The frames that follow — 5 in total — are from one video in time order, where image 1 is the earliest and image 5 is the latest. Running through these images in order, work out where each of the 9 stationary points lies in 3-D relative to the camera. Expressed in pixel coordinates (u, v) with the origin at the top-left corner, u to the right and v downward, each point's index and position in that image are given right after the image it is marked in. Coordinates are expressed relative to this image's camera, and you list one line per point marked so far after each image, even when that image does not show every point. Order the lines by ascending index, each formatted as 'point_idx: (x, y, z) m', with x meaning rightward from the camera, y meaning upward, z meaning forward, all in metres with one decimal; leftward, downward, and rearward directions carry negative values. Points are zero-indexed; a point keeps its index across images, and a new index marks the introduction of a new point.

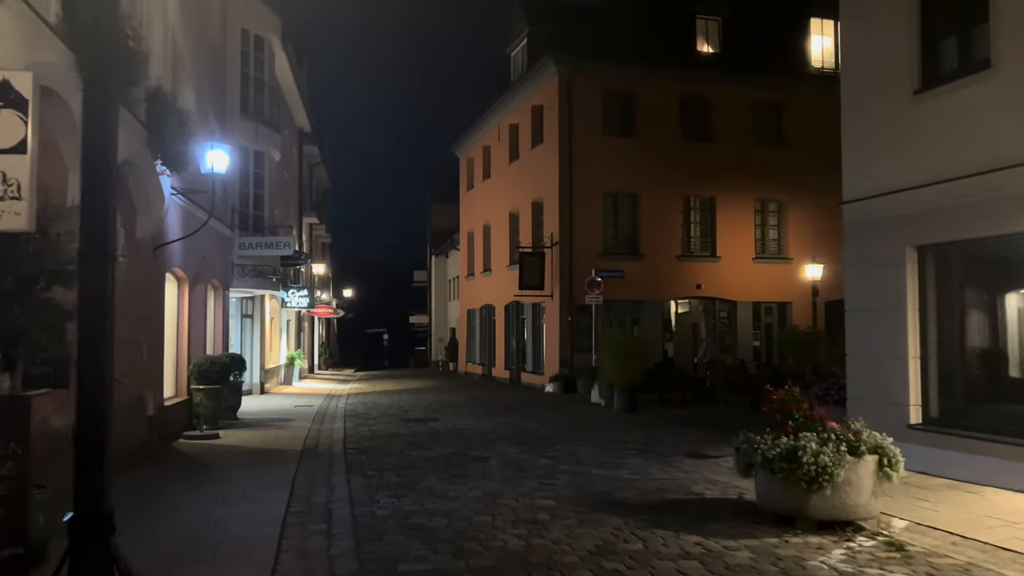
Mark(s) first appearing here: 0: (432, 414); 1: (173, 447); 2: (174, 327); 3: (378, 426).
0: (-1.8, -2.7, +17.9) m
1: (-5.0, -2.4, +12.4) m
2: (-5.9, -0.7, +14.6) m
3: (-2.5, -2.6, +15.5) m
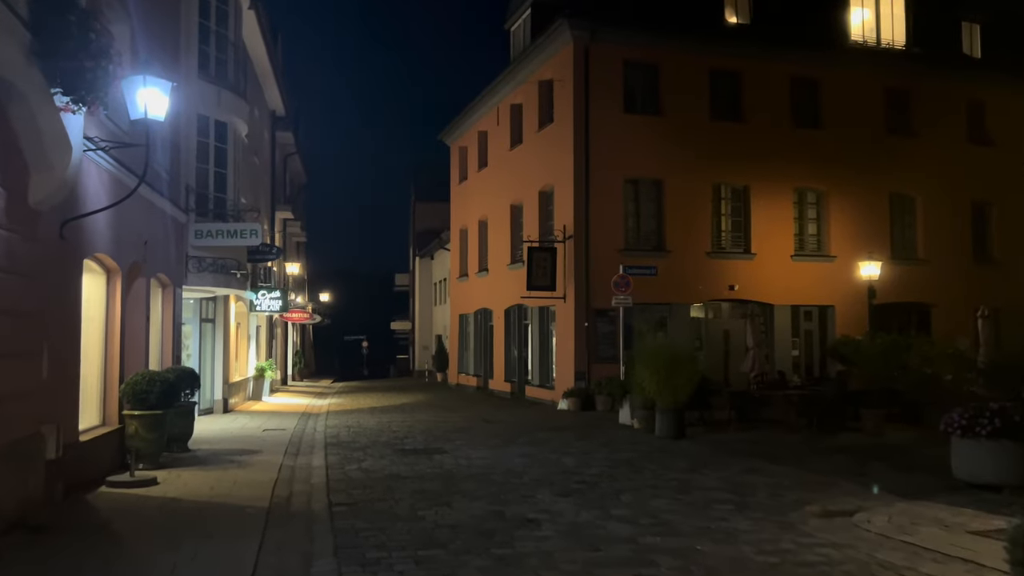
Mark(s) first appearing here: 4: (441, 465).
0: (-1.4, -2.6, +14.4) m
1: (-4.4, -2.3, +8.8) m
2: (-5.4, -0.6, +11.0) m
3: (-2.0, -2.5, +12.0) m
4: (-1.0, -2.5, +11.7) m
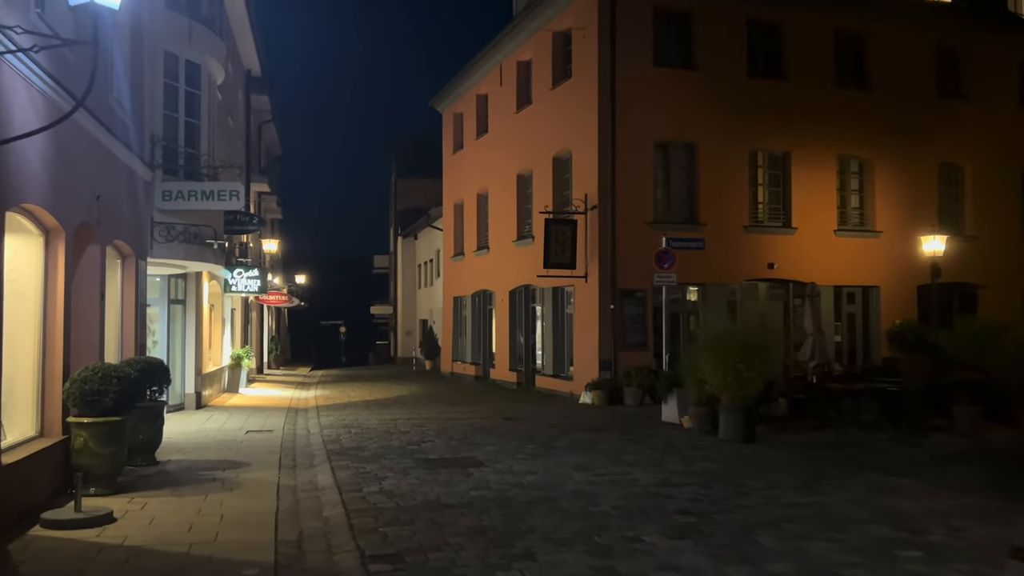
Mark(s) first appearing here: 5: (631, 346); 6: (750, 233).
0: (-0.8, -2.2, +11.8) m
1: (-3.6, -2.0, +6.1) m
2: (-4.7, -0.3, +8.2) m
3: (-1.3, -2.1, +9.4) m
4: (-0.3, -2.1, +9.1) m
5: (+2.6, -1.3, +18.7) m
6: (+5.6, +1.3, +19.9) m
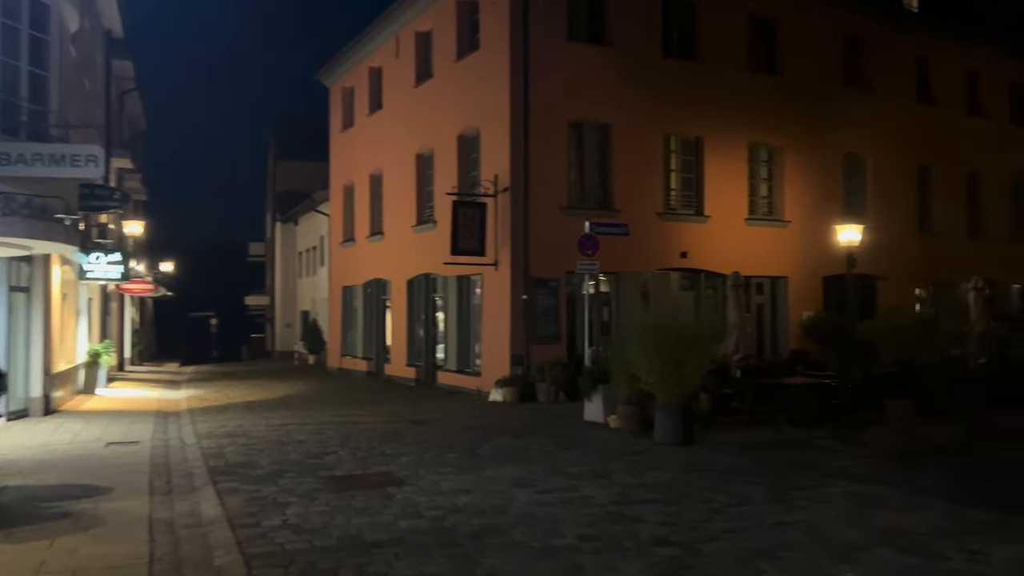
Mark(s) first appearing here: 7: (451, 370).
0: (-1.7, -2.1, +10.1) m
1: (-3.7, -1.8, +4.0) m
2: (-5.1, -0.1, +6.0) m
3: (-1.9, -2.0, +7.6) m
4: (-0.8, -2.0, +7.5) m
5: (+0.6, -1.1, +17.5) m
6: (+3.4, +1.5, +19.0) m
7: (-1.4, -1.9, +19.7) m
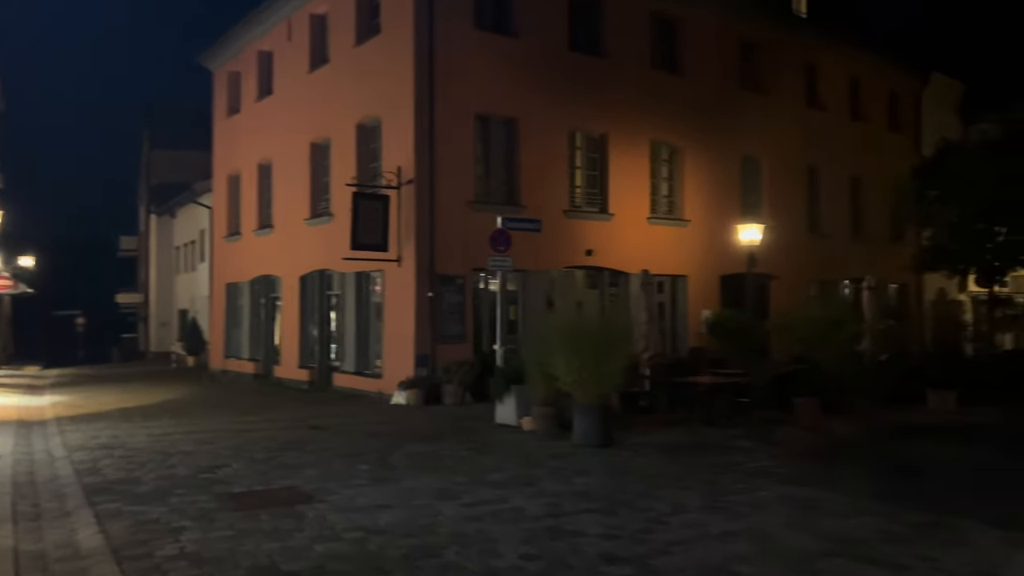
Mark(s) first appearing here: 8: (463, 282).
0: (-2.6, -2.0, +9.1) m
1: (-3.8, -1.8, +2.9) m
2: (-5.4, -0.1, +4.6) m
3: (-2.5, -1.9, +6.7) m
4: (-1.4, -1.9, +6.7) m
5: (-1.3, -1.0, +16.8) m
6: (+1.3, +1.6, +18.7) m
7: (-3.6, -1.8, +18.7) m
8: (-1.0, +0.1, +17.0) m
